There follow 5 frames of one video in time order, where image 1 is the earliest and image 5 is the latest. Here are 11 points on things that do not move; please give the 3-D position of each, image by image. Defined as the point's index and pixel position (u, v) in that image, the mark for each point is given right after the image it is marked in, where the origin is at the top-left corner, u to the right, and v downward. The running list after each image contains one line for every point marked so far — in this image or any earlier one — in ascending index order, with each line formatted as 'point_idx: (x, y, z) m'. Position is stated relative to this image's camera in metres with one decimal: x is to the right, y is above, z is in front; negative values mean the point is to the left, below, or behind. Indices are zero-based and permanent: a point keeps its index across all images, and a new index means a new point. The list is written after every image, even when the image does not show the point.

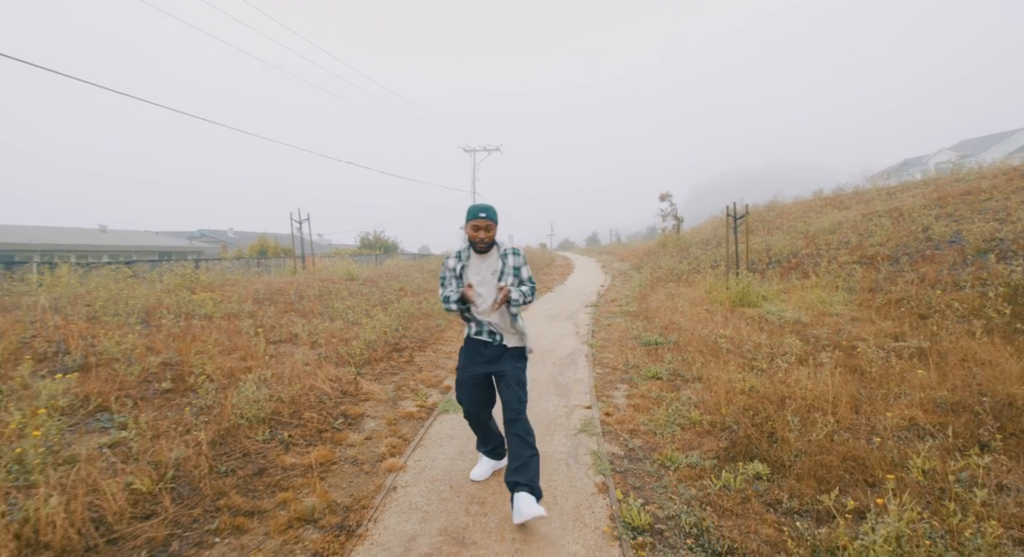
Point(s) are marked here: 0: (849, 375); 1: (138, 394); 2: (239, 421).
0: (+3.2, -0.9, +4.5) m
1: (-3.1, -1.0, +3.9) m
2: (-2.0, -1.1, +3.5) m
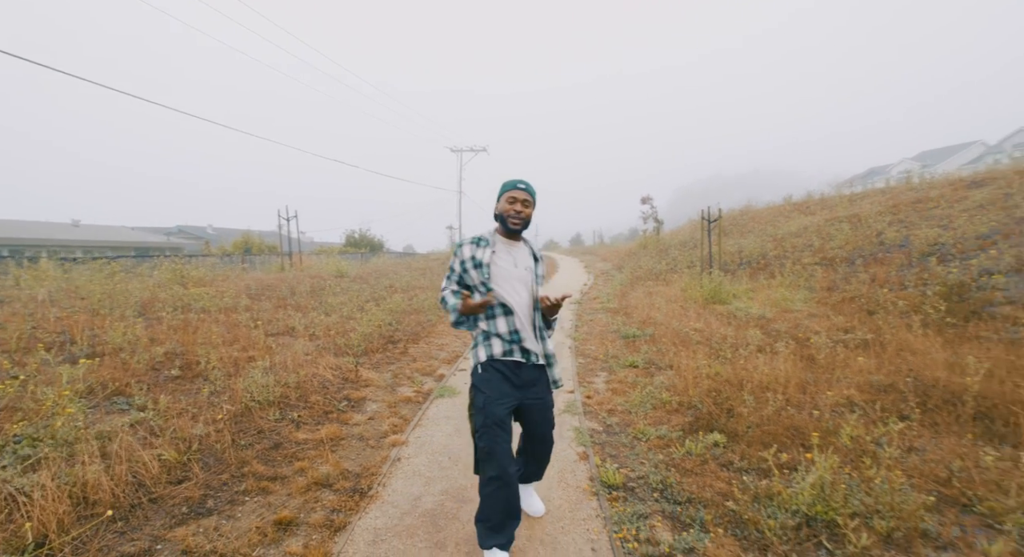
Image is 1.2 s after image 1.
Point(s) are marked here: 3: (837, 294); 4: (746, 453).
0: (+3.1, -0.9, +5.1) m
1: (-3.2, -0.9, +4.2) m
2: (-2.1, -1.0, +3.9) m
3: (+5.6, -0.3, +8.1) m
4: (+1.6, -1.2, +3.2) m
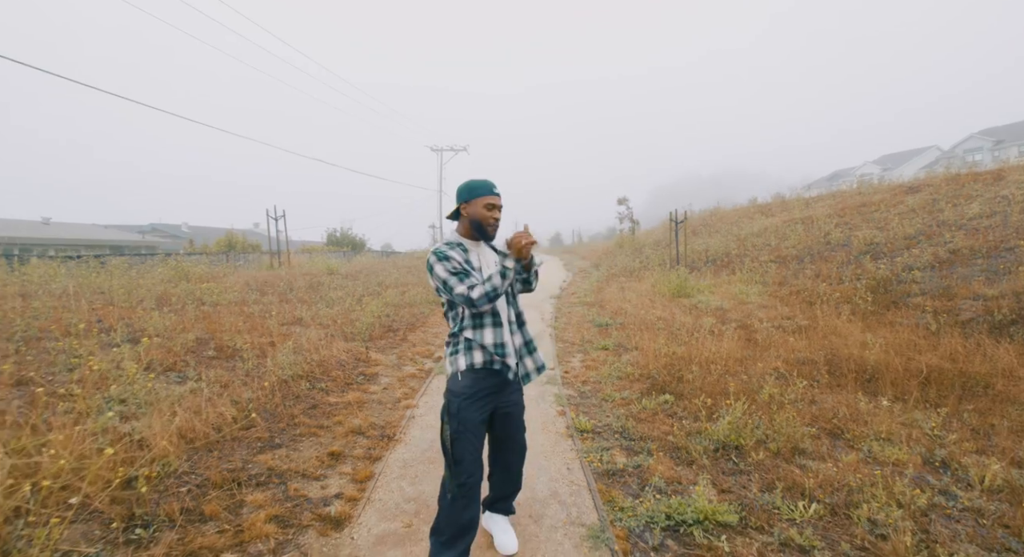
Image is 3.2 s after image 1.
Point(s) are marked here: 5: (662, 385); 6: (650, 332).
0: (+3.0, -0.8, +6.0) m
1: (-3.3, -0.8, +4.9) m
2: (-2.2, -0.9, +4.6) m
3: (+5.3, -0.2, +9.1) m
4: (+1.5, -1.1, +4.1) m
5: (+1.5, -1.0, +4.6) m
6: (+2.0, -0.8, +6.6) m
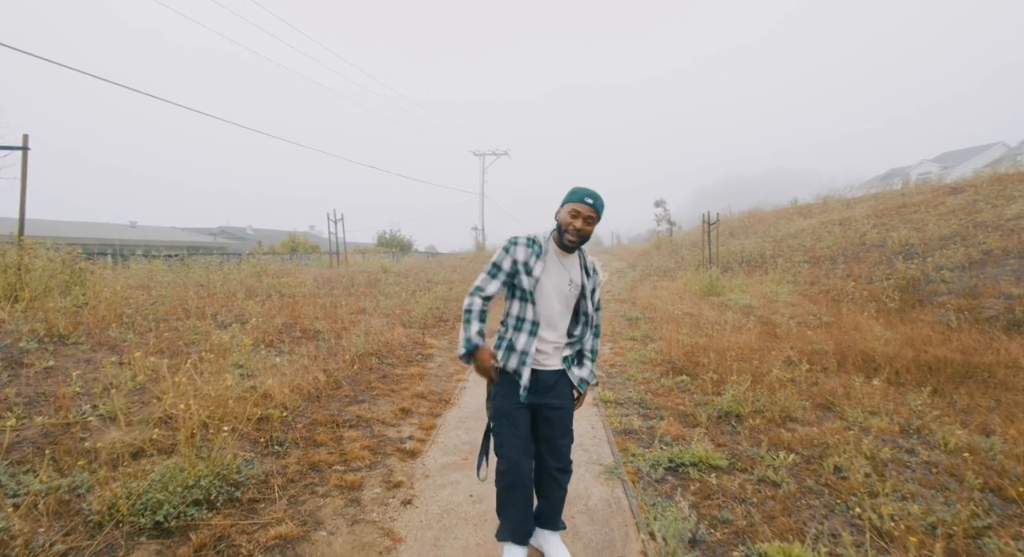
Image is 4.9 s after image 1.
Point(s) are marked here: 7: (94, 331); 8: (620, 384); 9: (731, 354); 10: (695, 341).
0: (+3.5, -0.8, +6.5) m
1: (-2.9, -0.8, +6.0) m
2: (-1.8, -0.9, +5.6) m
3: (+6.1, -0.2, +9.4) m
4: (+1.9, -1.1, +4.7) m
5: (+1.9, -1.0, +5.2) m
6: (+2.5, -0.7, +7.2) m
7: (-4.5, -0.6, +5.3) m
8: (+1.2, -1.1, +5.1) m
9: (+2.6, -0.9, +5.5) m
10: (+2.4, -0.8, +6.1) m
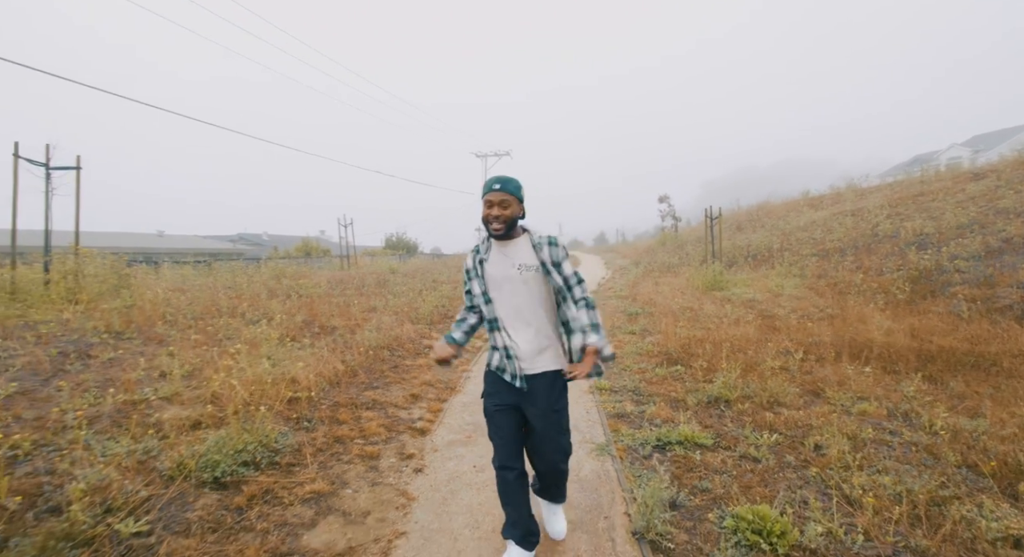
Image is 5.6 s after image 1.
0: (+3.5, -0.7, +6.7) m
1: (-2.8, -0.8, +6.3) m
2: (-1.8, -0.9, +5.8) m
3: (+6.2, 0.0, +9.5) m
4: (+1.9, -1.0, +4.9) m
5: (+1.9, -0.9, +5.5) m
6: (+2.6, -0.6, +7.4) m
7: (-4.5, -0.6, +5.6) m
8: (+1.2, -1.1, +5.3) m
9: (+2.6, -0.8, +5.7) m
10: (+2.4, -0.7, +6.3) m
